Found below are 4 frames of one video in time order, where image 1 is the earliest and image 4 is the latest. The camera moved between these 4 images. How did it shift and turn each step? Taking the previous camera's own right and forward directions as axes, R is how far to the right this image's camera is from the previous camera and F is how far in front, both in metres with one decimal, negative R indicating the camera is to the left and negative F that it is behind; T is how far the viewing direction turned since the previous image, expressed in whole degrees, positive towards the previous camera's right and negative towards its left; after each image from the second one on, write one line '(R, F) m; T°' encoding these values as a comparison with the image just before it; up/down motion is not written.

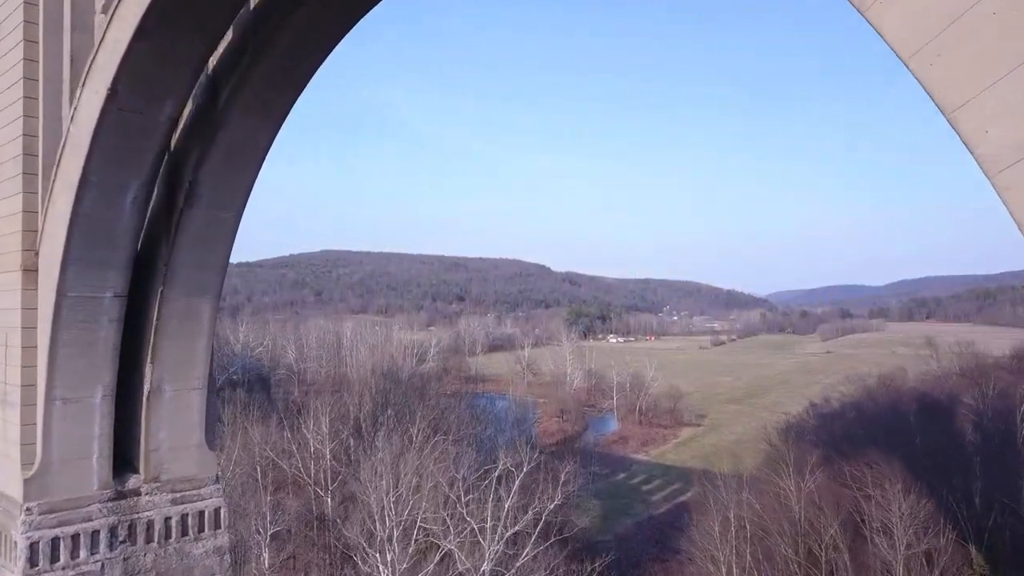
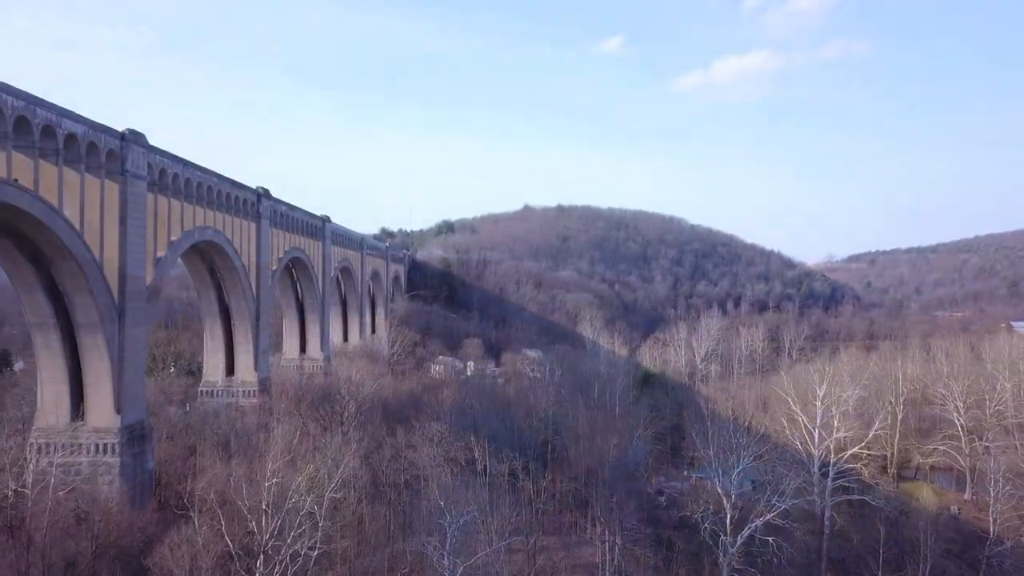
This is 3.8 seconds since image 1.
(0.0, +4.8) m; -1°
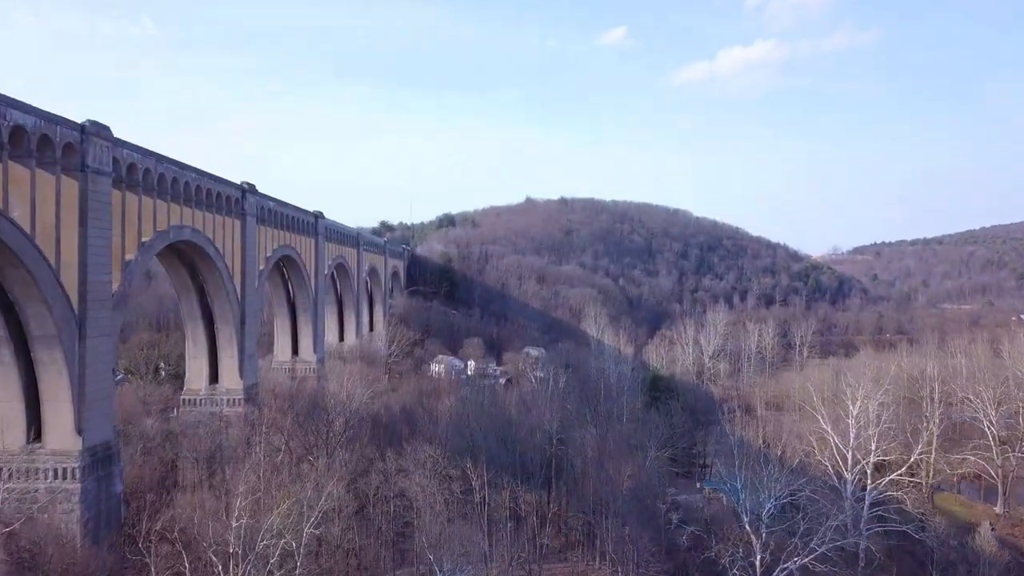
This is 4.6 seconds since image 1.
(0.0, +1.3) m; 0°
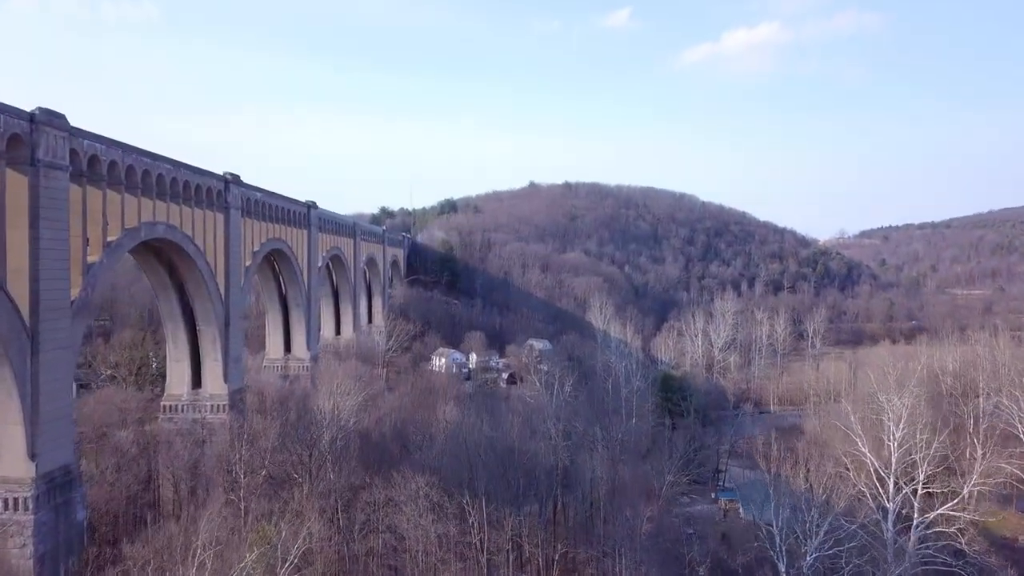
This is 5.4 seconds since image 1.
(0.0, +1.4) m; 0°
